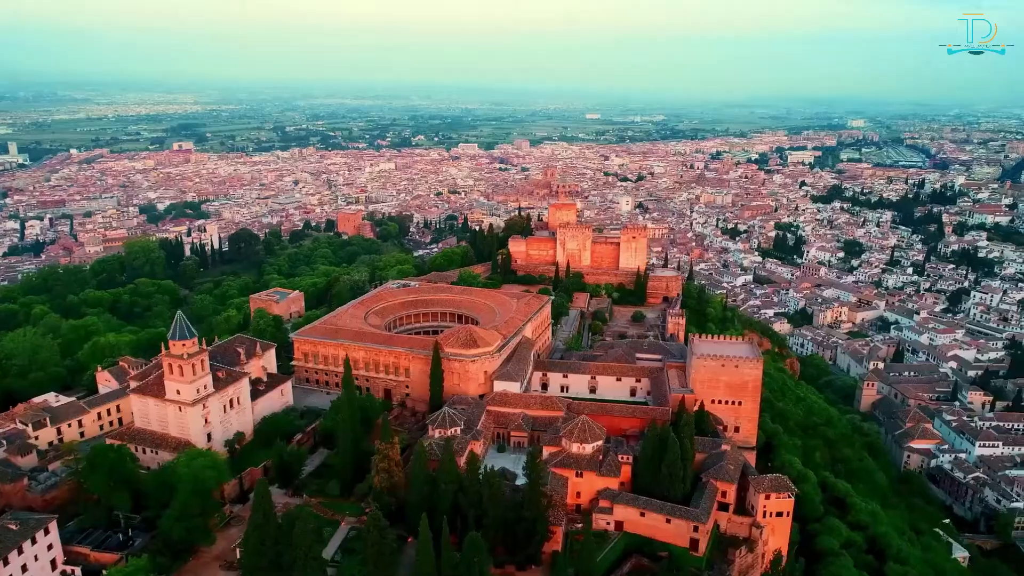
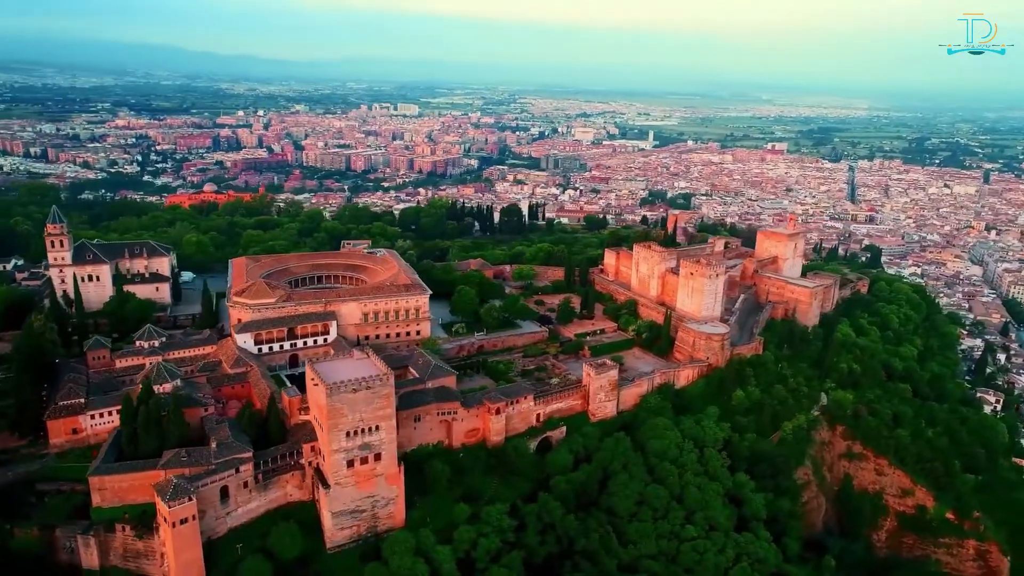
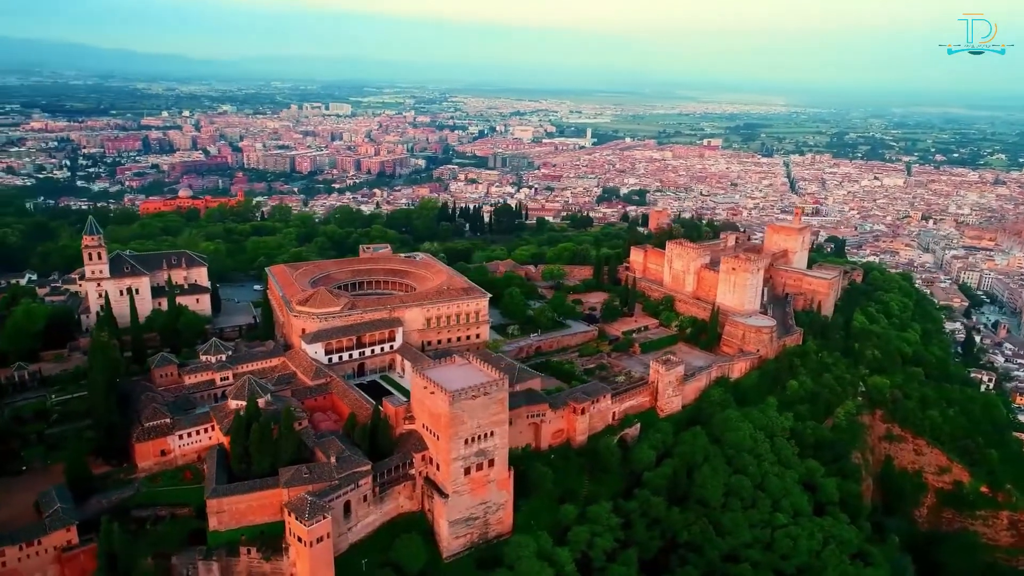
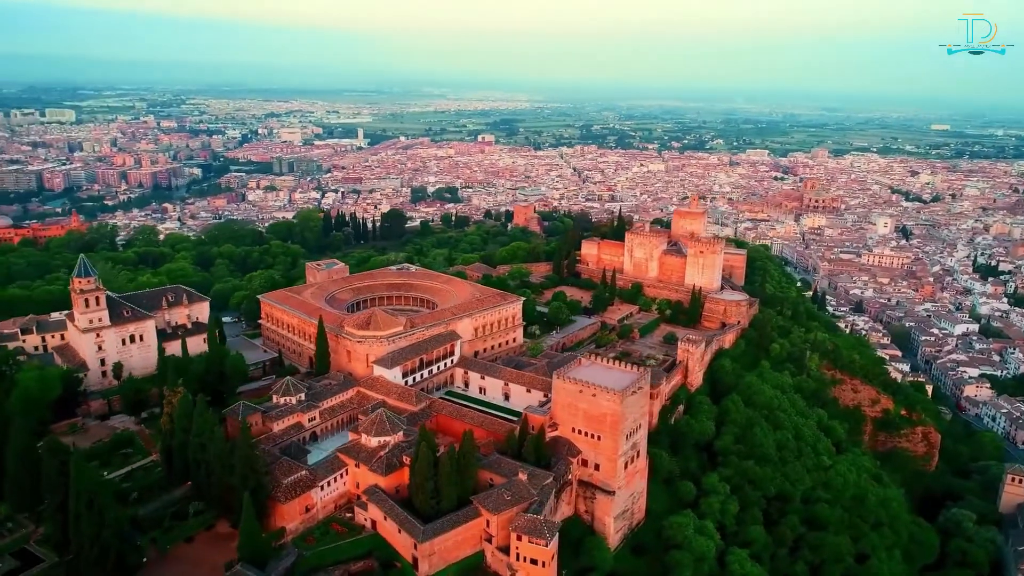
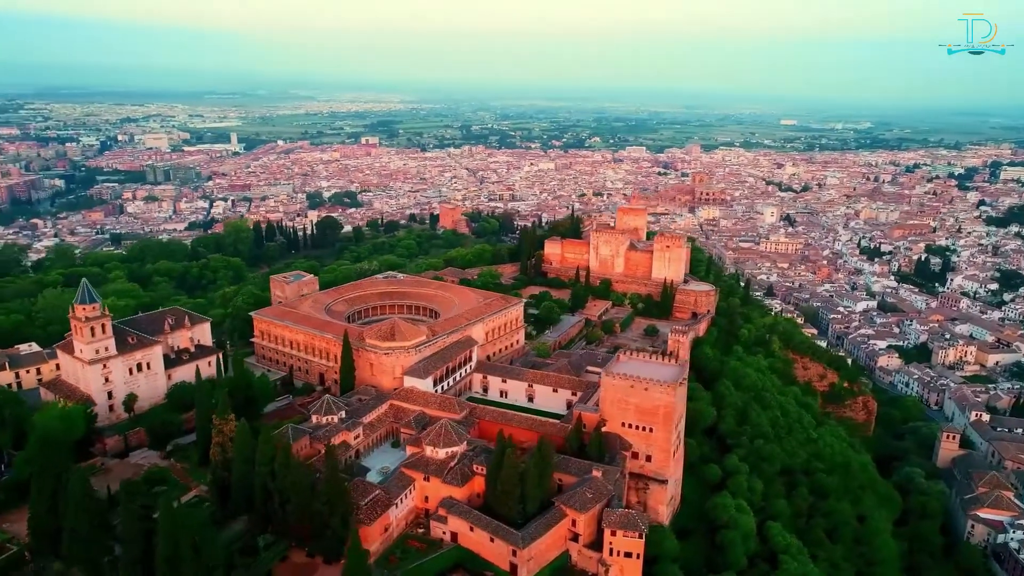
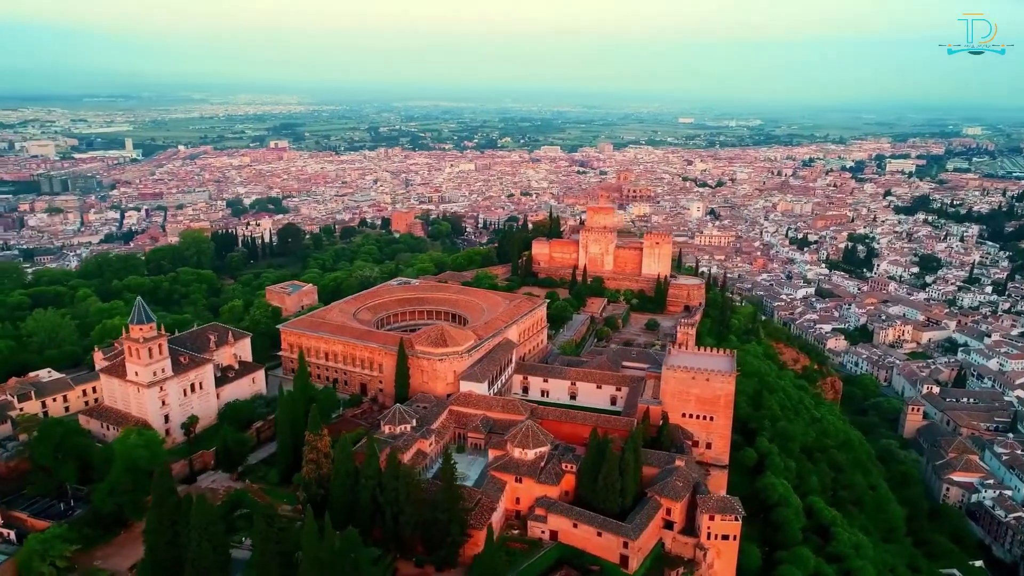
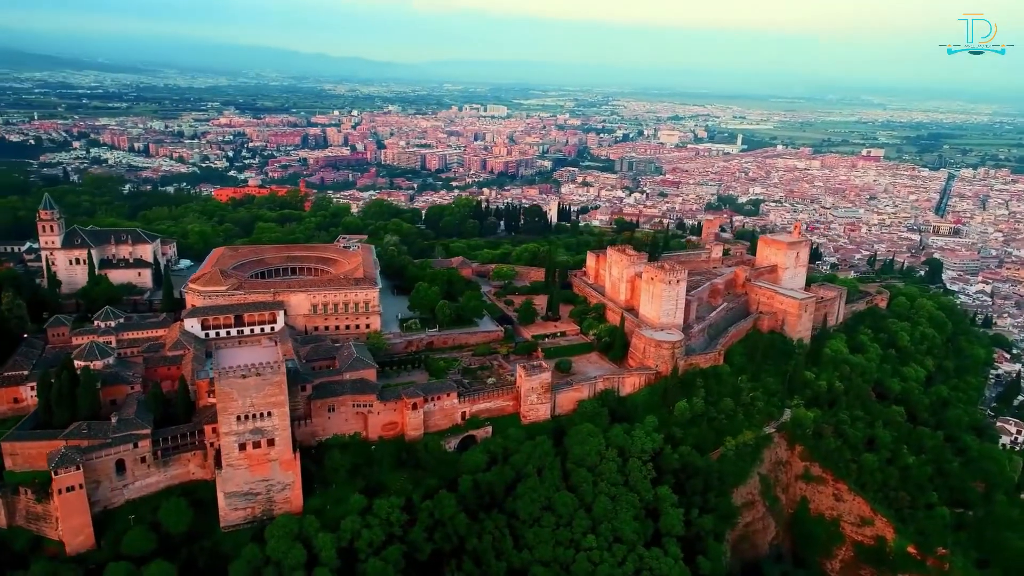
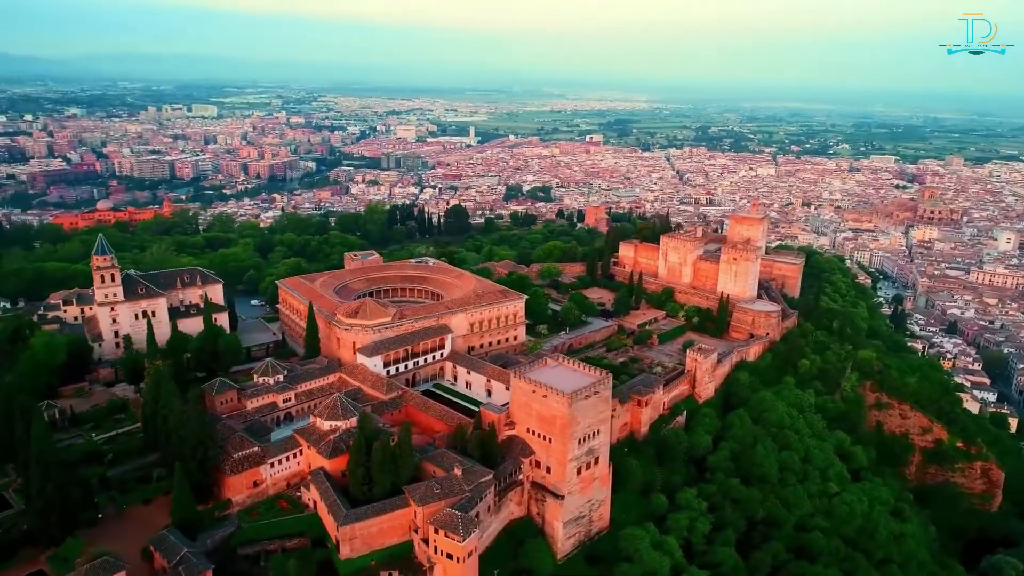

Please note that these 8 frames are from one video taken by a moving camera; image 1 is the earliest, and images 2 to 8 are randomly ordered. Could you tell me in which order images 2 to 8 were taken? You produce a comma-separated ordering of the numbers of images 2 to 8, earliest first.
6, 5, 4, 8, 3, 2, 7
